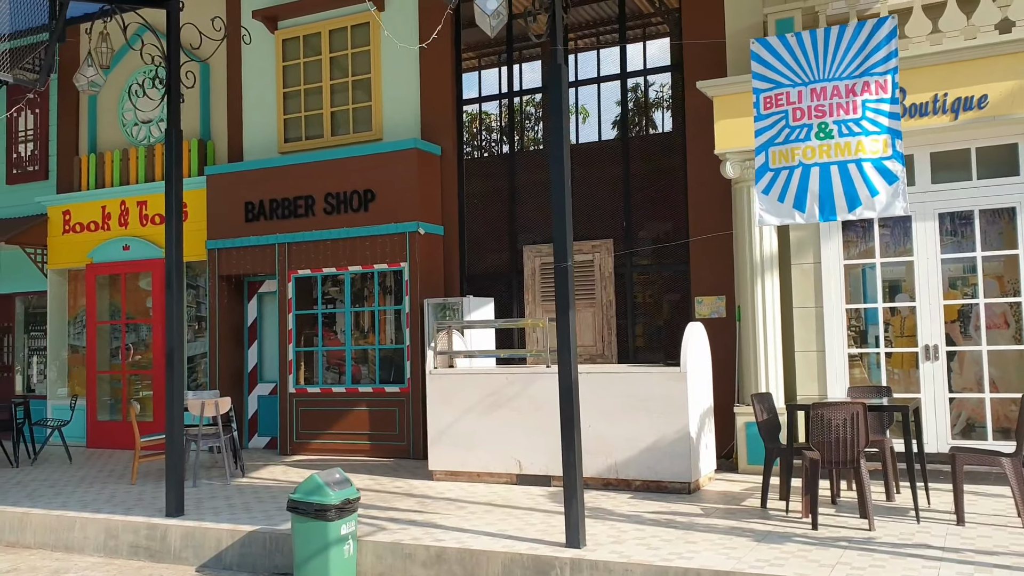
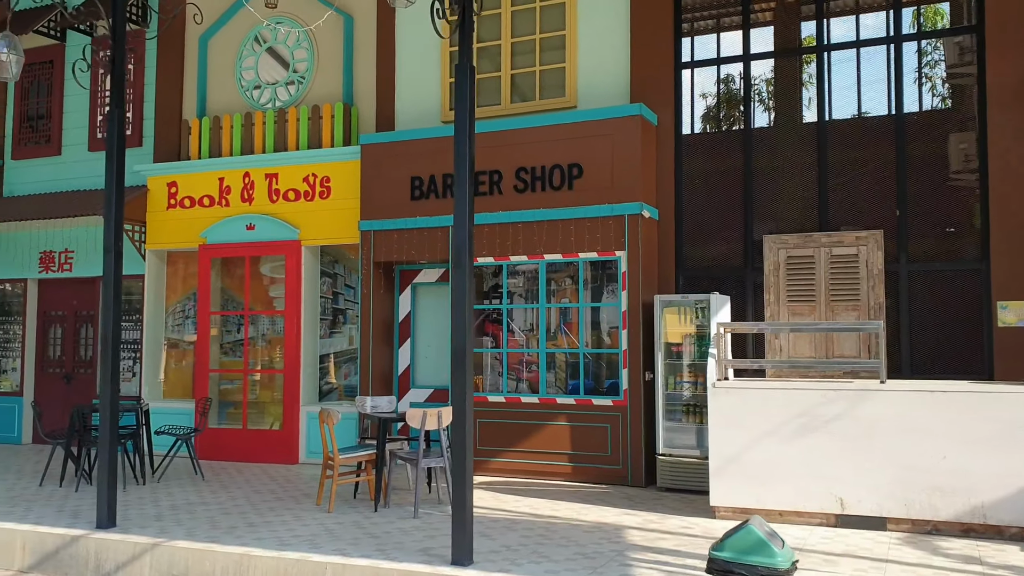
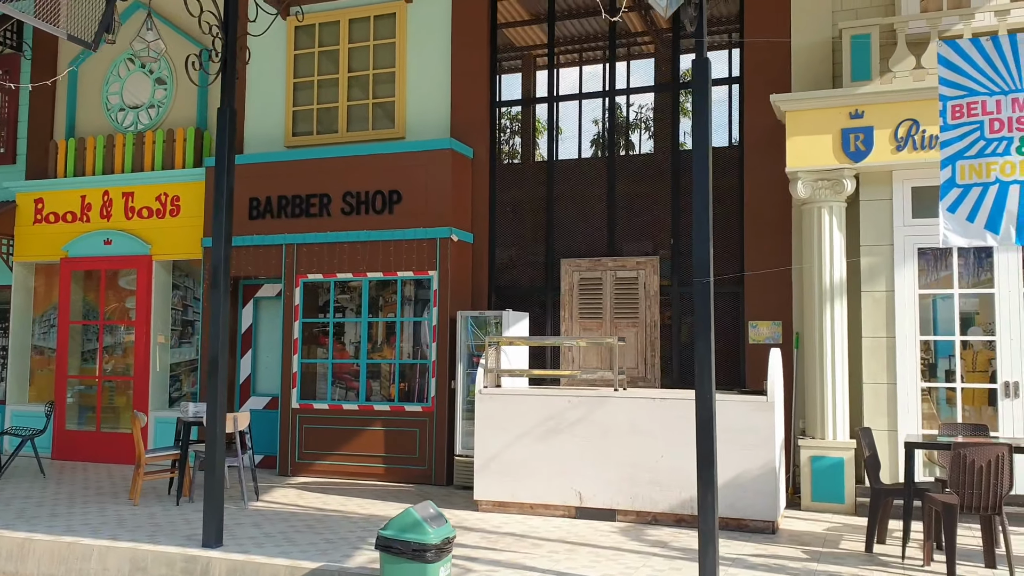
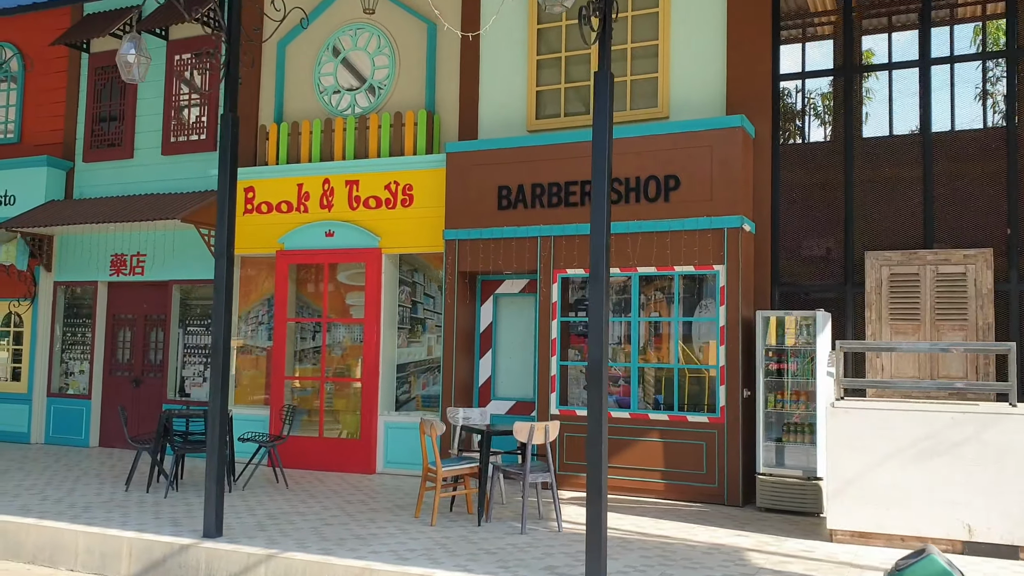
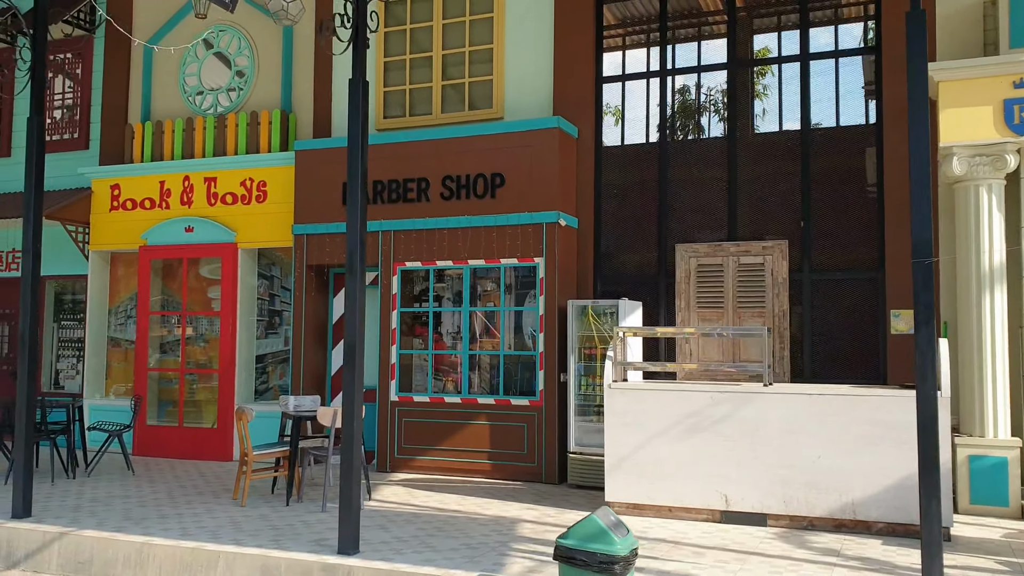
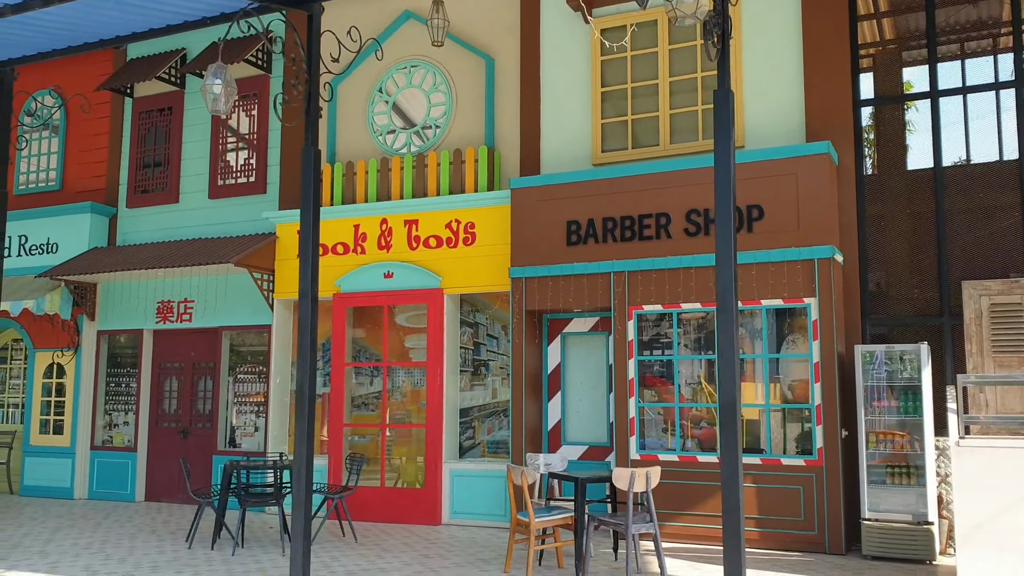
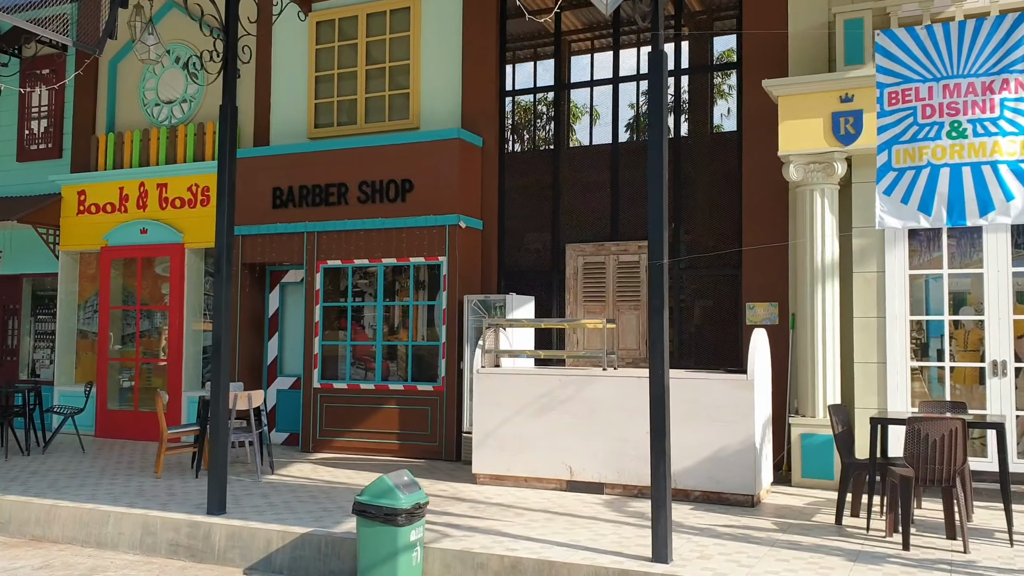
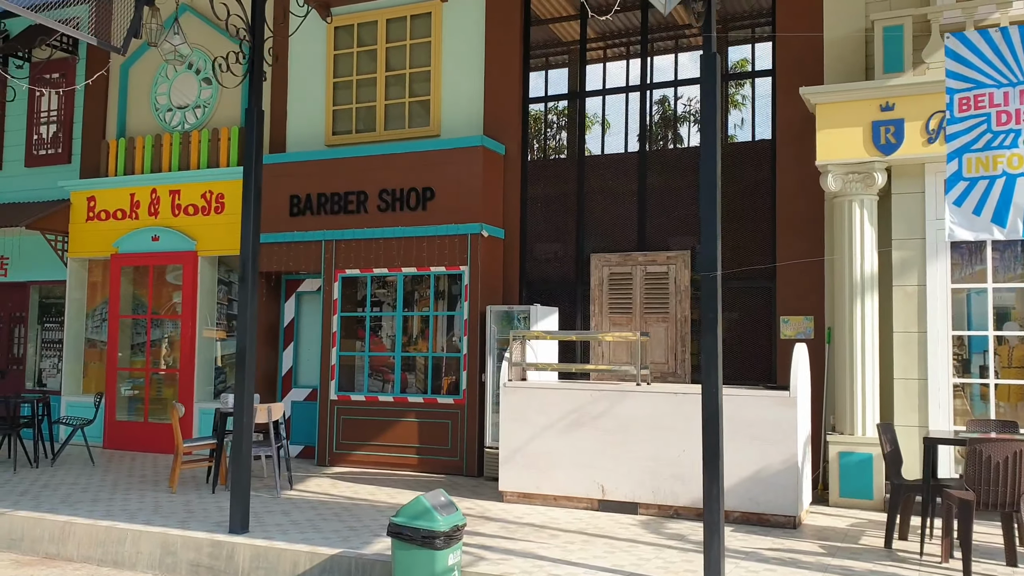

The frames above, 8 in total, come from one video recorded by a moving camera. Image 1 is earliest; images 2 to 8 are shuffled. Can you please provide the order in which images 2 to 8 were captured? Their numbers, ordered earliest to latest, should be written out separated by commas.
7, 8, 3, 5, 2, 4, 6
